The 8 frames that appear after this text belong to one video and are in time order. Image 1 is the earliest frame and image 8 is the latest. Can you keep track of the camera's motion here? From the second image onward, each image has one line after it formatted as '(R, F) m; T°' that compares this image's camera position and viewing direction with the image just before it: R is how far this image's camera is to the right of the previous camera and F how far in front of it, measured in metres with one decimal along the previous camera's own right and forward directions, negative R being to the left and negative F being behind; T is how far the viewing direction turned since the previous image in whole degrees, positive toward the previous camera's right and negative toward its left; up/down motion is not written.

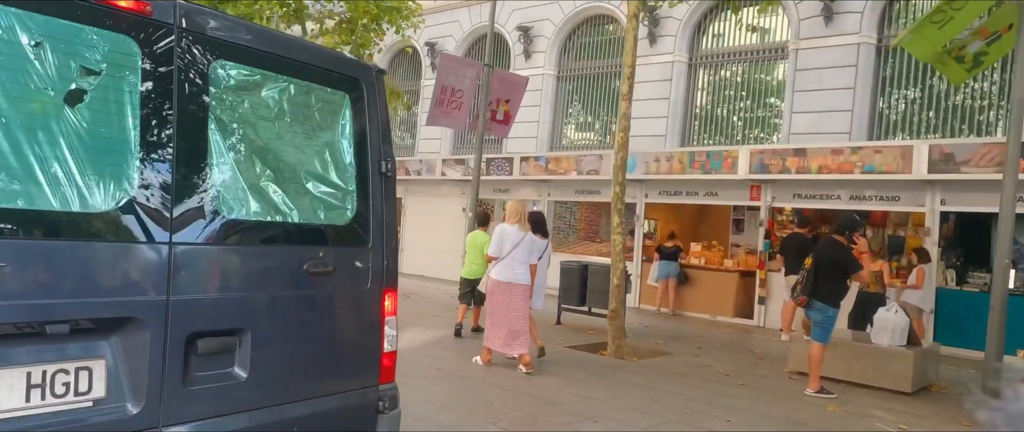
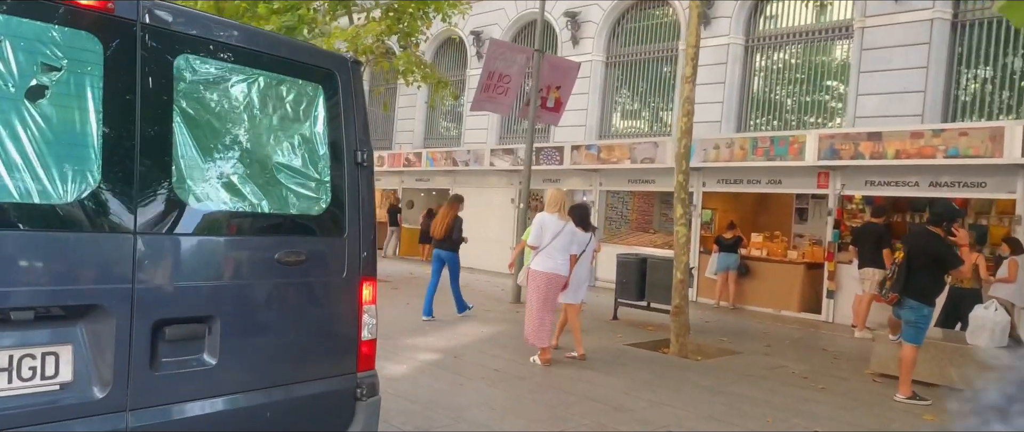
(-0.1, +0.4) m; -4°
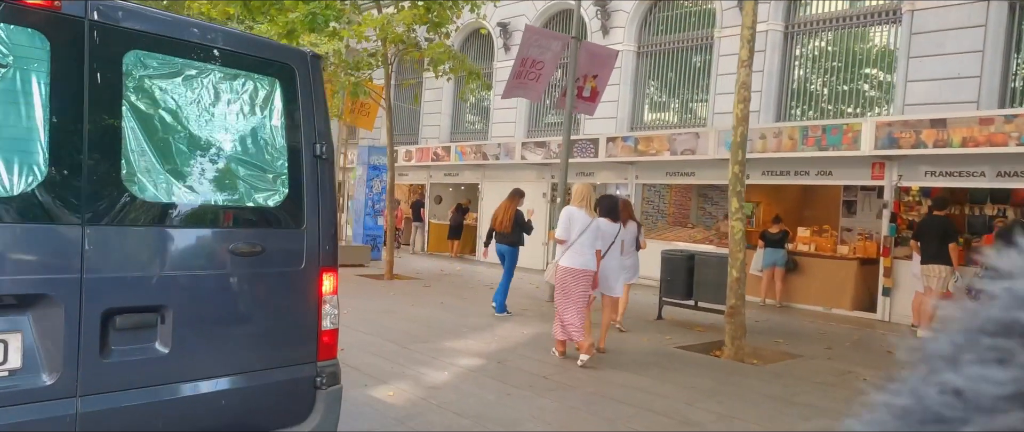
(-0.2, +0.5) m; -2°
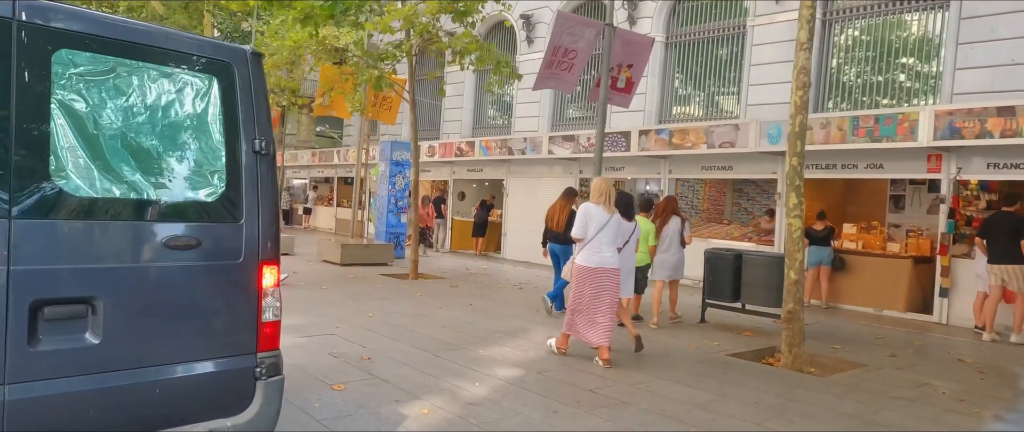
(-0.2, +0.5) m; -1°
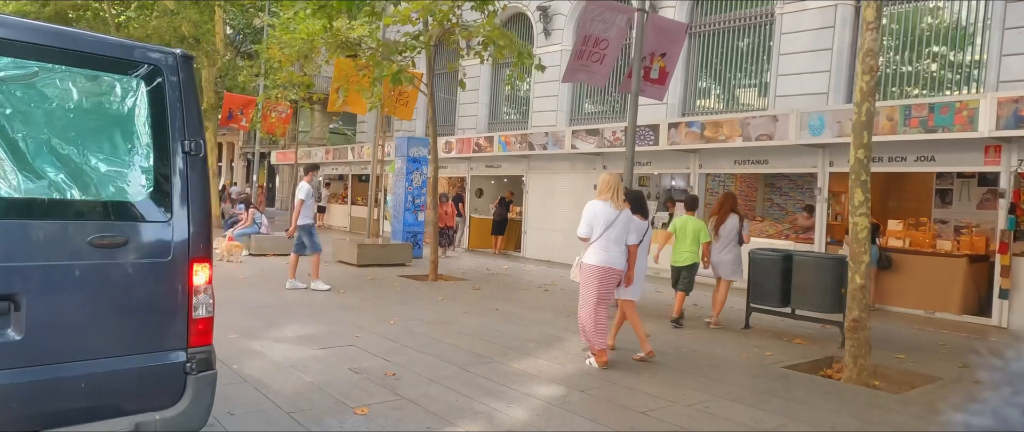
(-0.2, +0.6) m; -1°
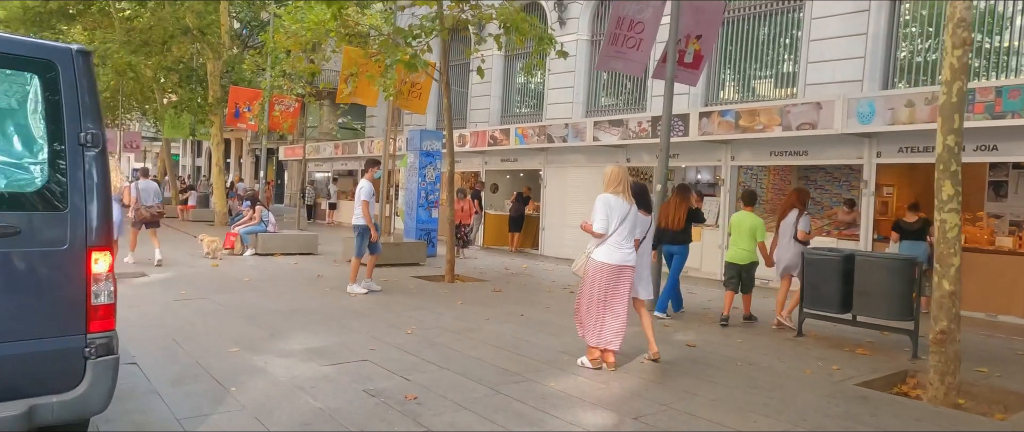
(-0.2, +0.8) m; -1°
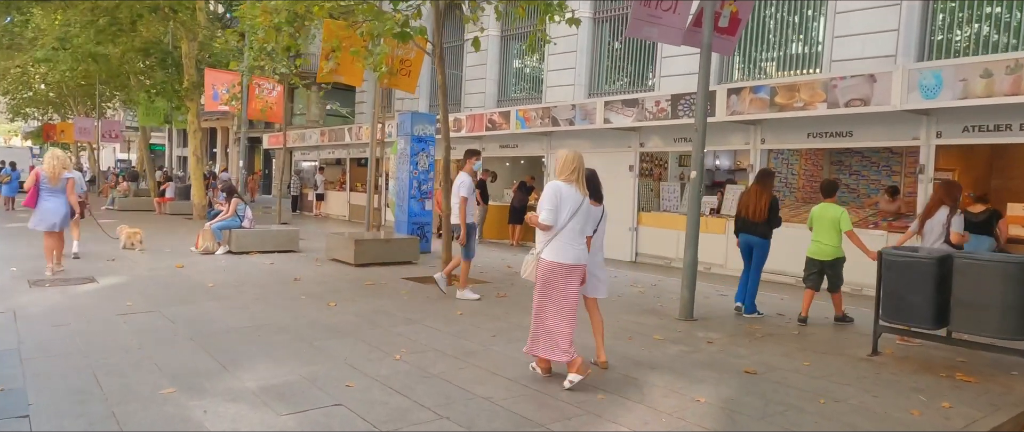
(-0.2, +1.5) m; 0°
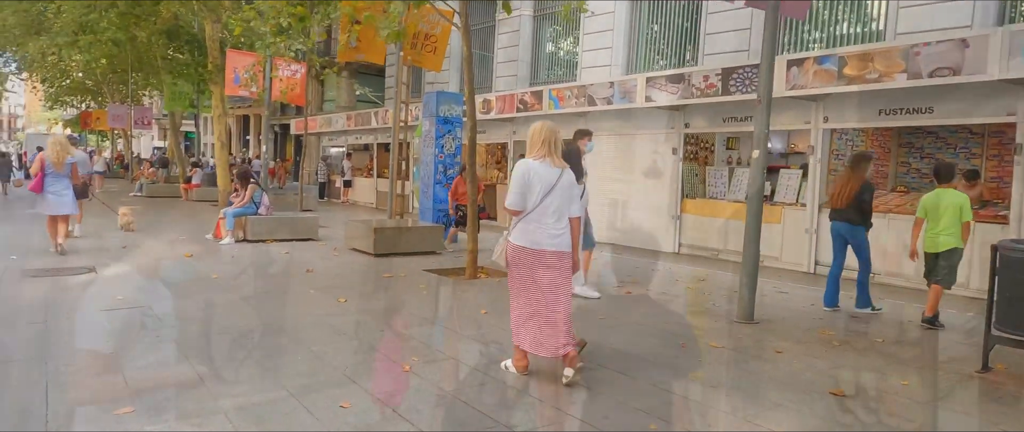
(0.0, +1.0) m; -3°
